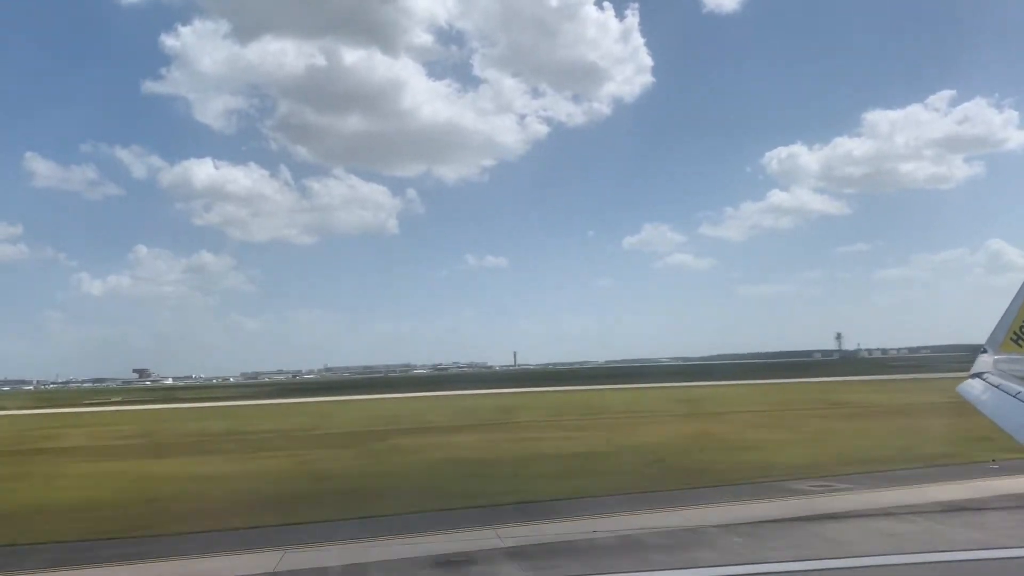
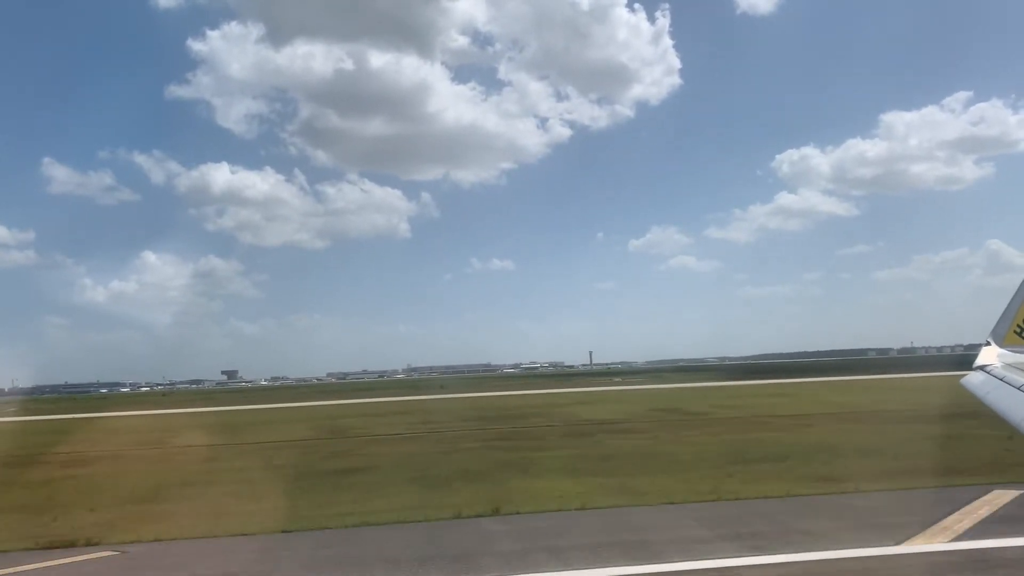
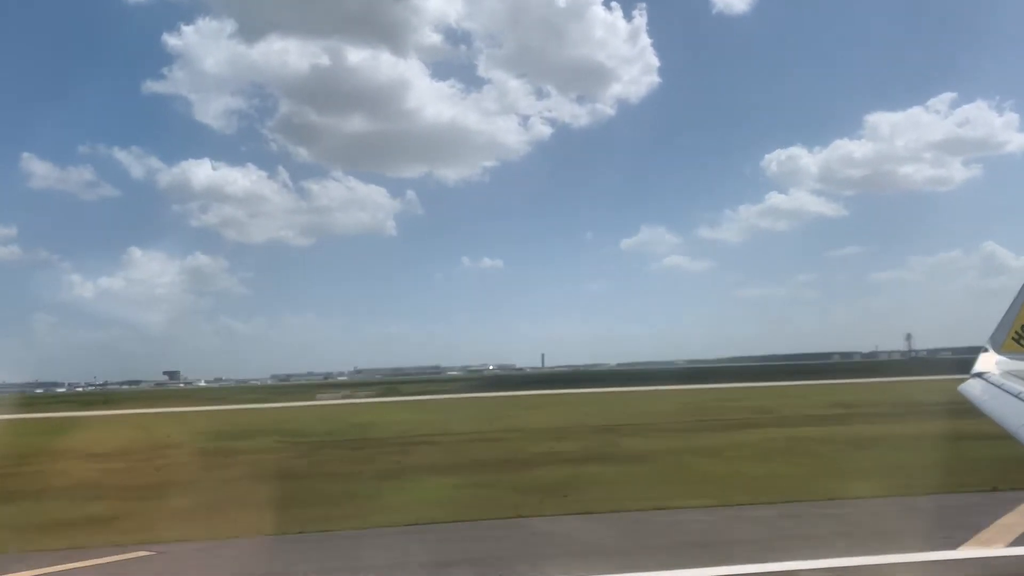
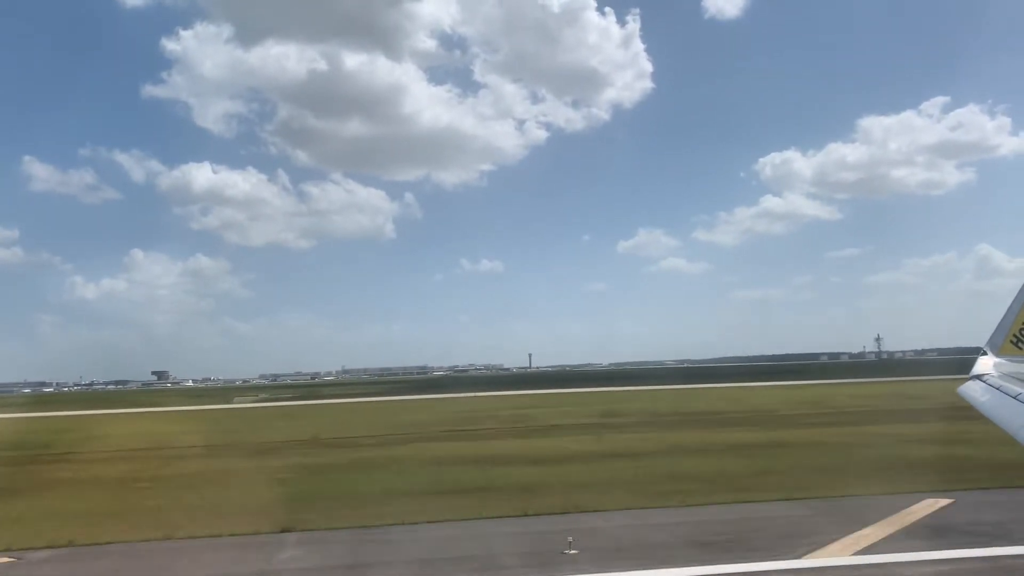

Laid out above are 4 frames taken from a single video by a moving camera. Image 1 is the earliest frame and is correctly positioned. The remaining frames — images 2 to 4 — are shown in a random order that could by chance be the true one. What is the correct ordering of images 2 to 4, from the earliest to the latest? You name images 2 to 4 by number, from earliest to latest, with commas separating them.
4, 3, 2
